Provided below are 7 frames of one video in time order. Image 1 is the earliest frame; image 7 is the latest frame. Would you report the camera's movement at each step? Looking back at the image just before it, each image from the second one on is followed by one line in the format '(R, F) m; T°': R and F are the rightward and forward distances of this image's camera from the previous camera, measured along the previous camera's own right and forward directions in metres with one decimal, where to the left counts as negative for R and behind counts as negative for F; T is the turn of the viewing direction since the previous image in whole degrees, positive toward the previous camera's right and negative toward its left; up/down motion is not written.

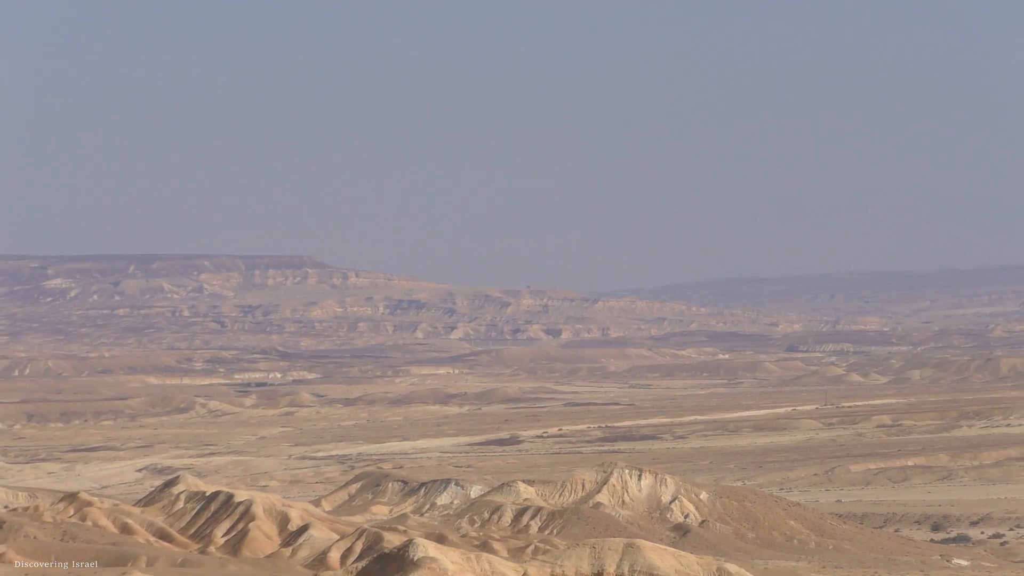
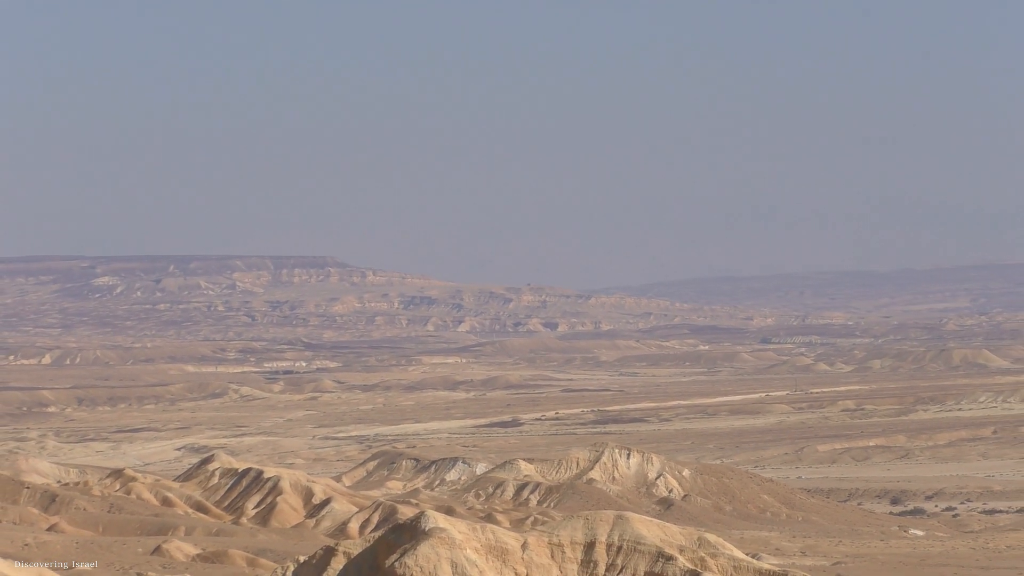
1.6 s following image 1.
(+0.5, -7.7) m; 0°
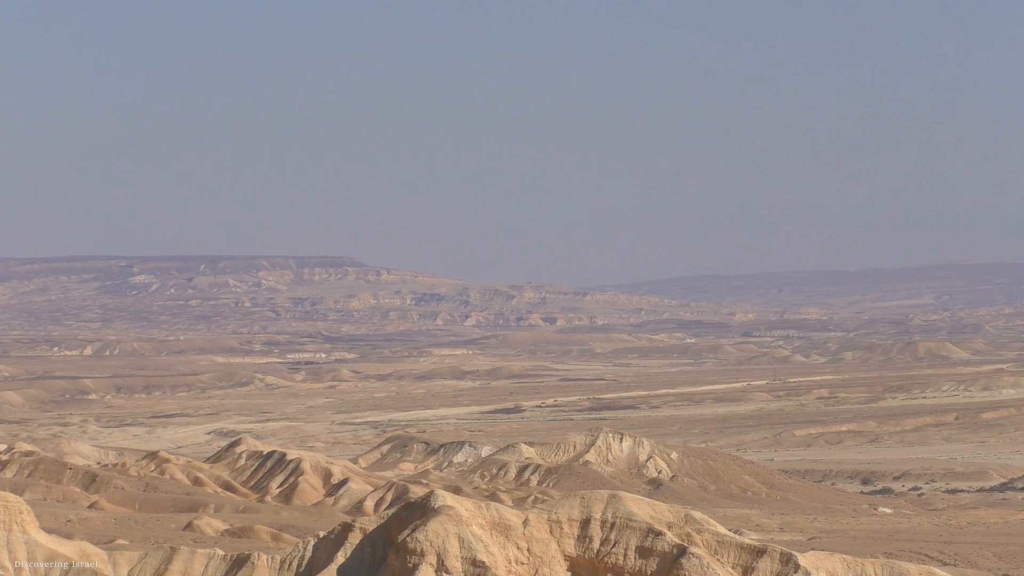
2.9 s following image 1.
(+0.2, -7.0) m; 0°
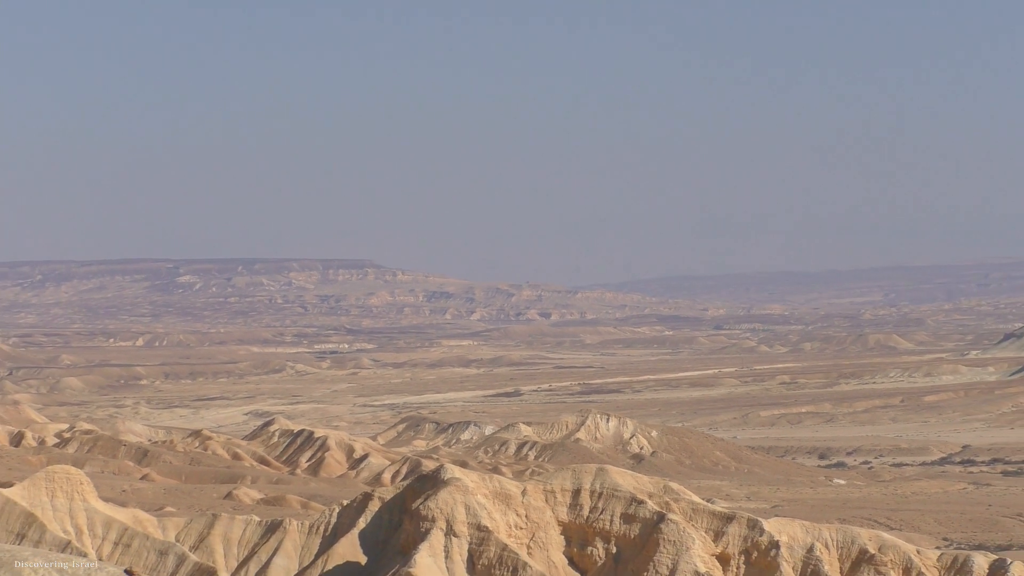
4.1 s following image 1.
(+0.9, -11.7) m; -1°
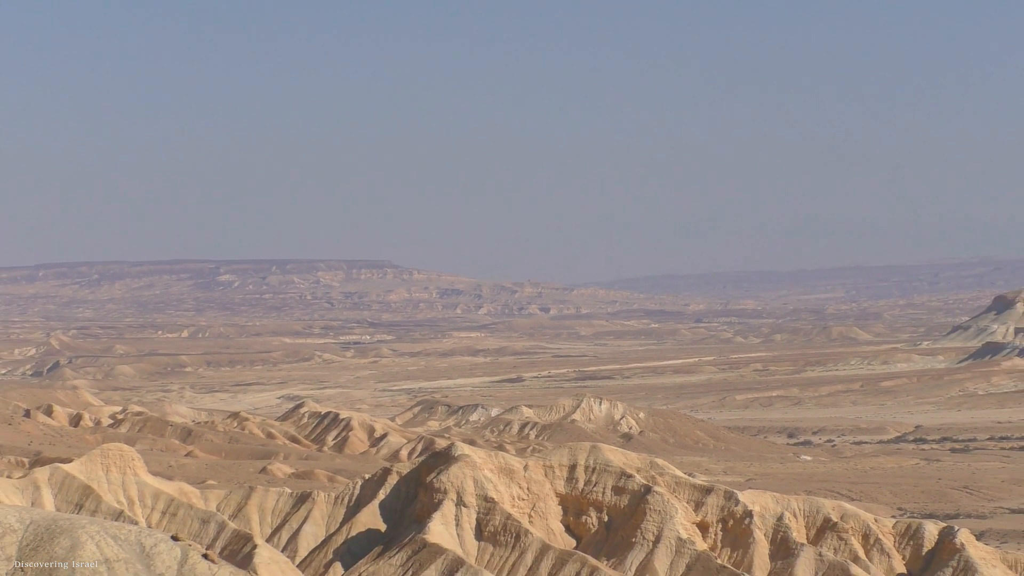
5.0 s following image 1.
(+0.6, -12.0) m; 0°
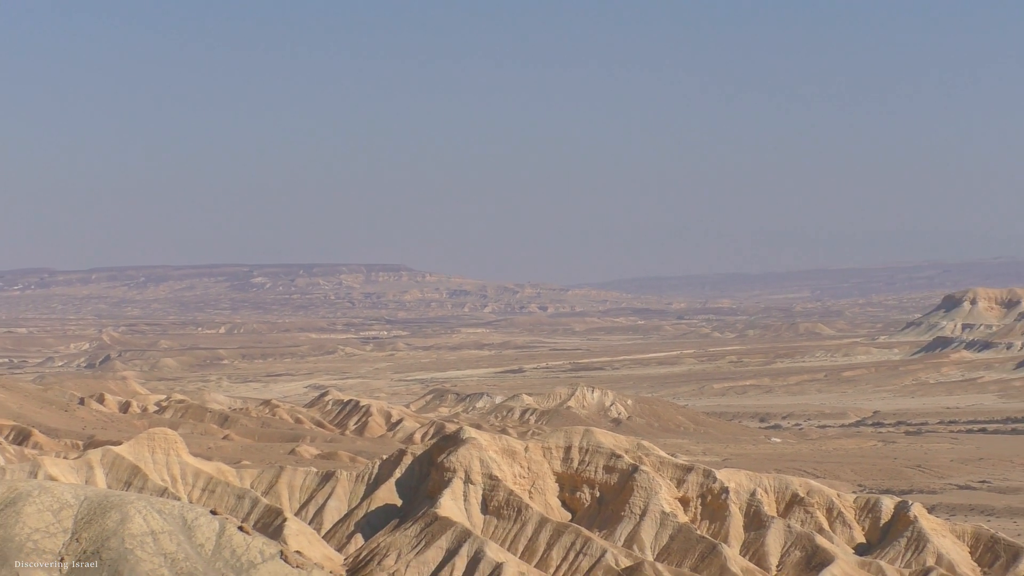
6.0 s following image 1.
(+0.8, -13.1) m; 0°
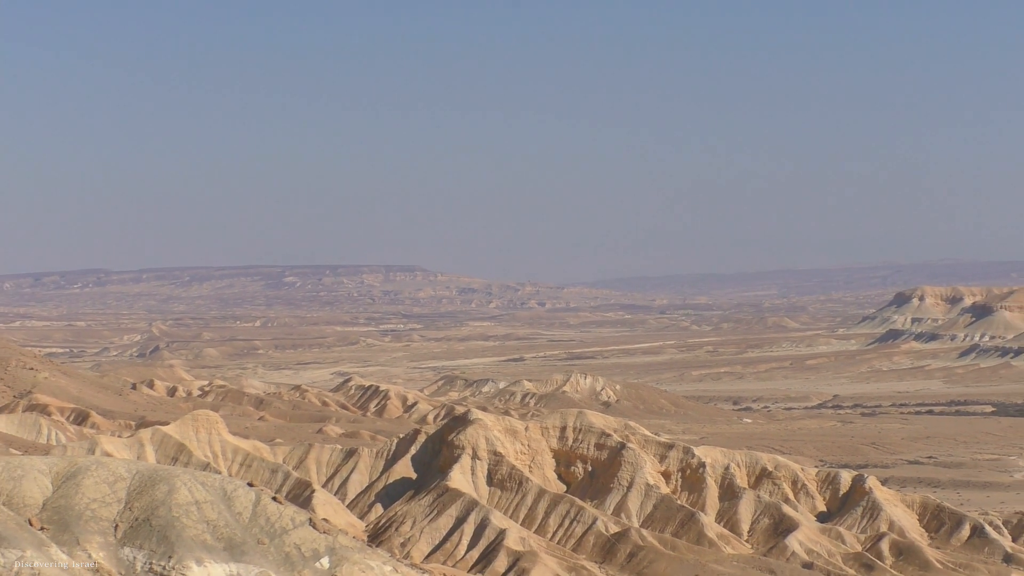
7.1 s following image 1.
(+1.0, -15.9) m; 0°
